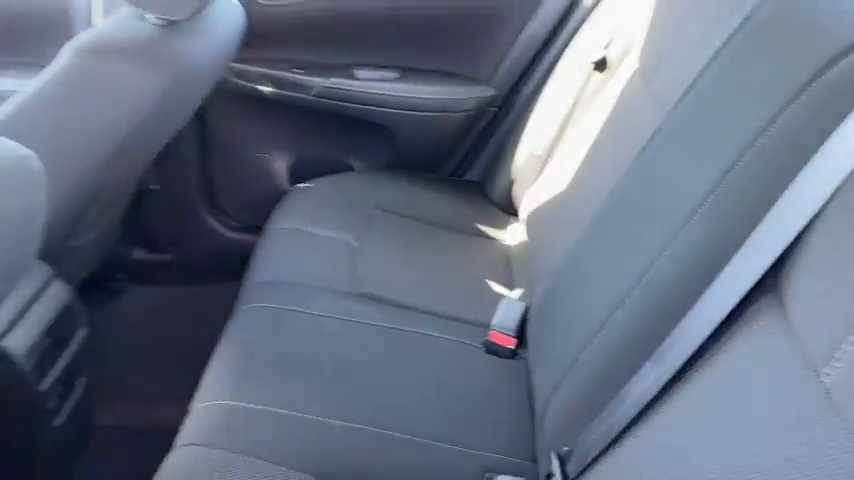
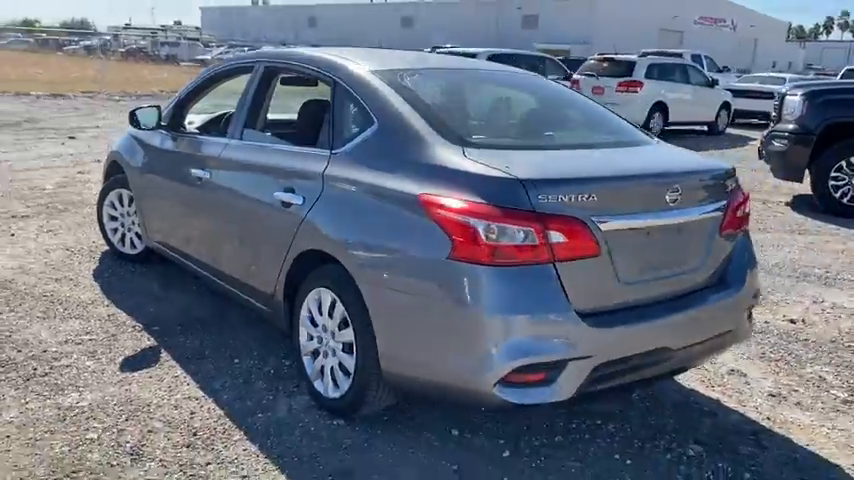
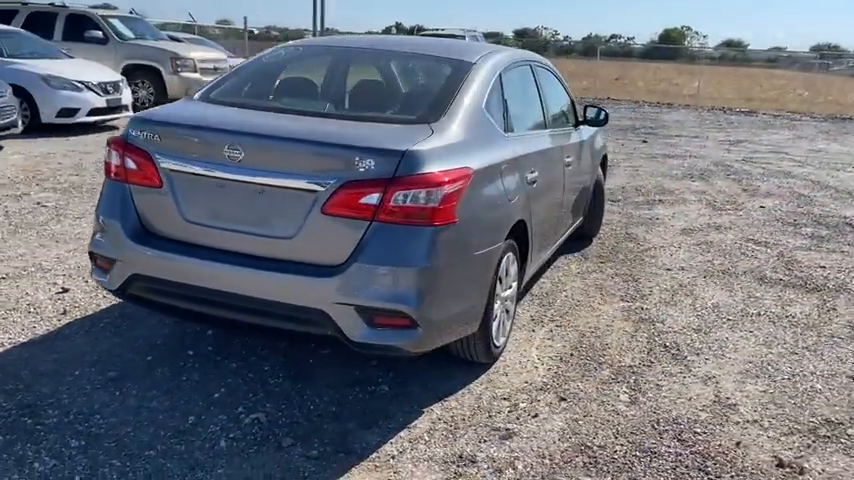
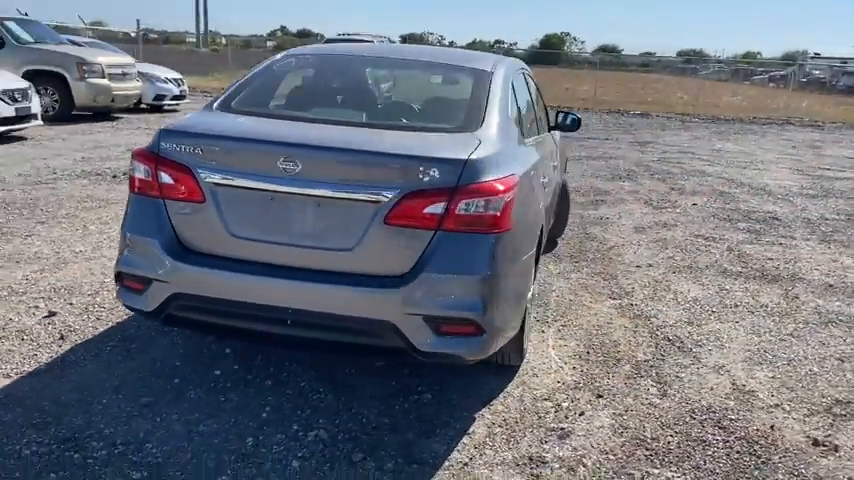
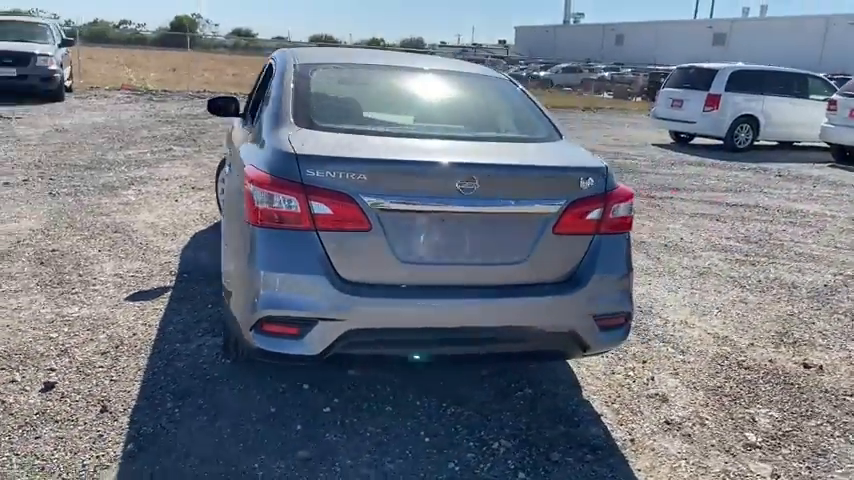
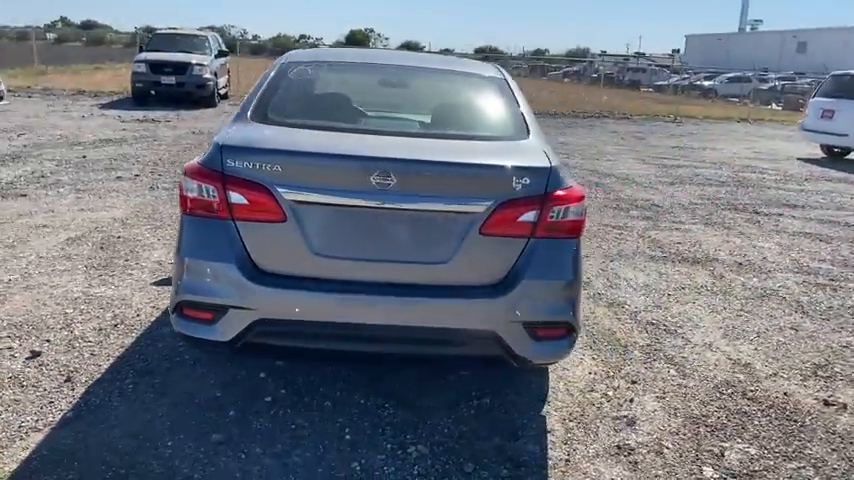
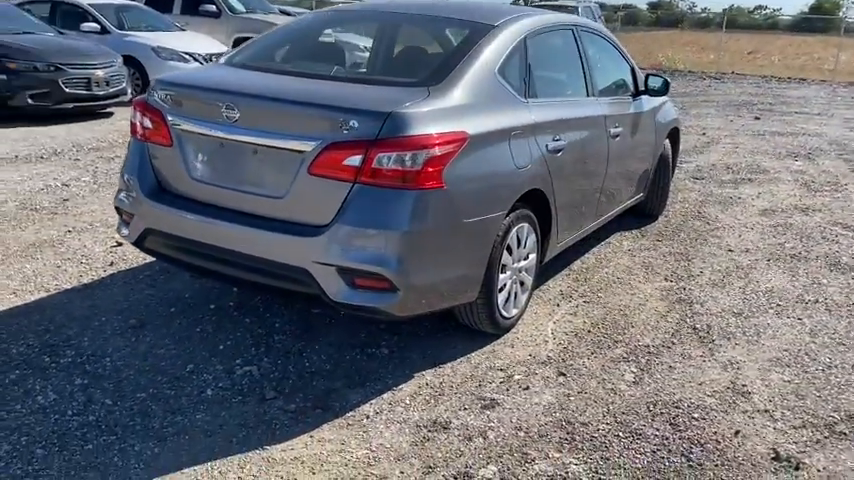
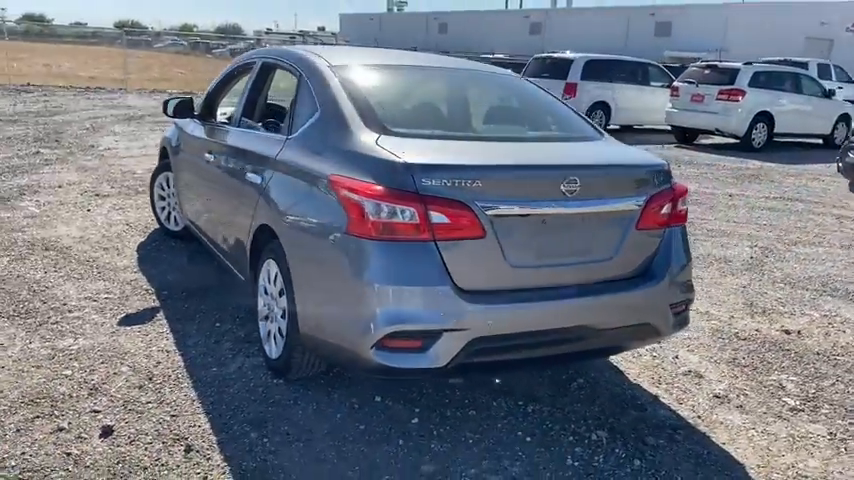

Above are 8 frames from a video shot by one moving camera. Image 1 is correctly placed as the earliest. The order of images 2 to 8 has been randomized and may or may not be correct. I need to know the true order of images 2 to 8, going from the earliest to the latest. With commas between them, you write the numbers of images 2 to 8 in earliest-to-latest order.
2, 8, 5, 6, 4, 3, 7
